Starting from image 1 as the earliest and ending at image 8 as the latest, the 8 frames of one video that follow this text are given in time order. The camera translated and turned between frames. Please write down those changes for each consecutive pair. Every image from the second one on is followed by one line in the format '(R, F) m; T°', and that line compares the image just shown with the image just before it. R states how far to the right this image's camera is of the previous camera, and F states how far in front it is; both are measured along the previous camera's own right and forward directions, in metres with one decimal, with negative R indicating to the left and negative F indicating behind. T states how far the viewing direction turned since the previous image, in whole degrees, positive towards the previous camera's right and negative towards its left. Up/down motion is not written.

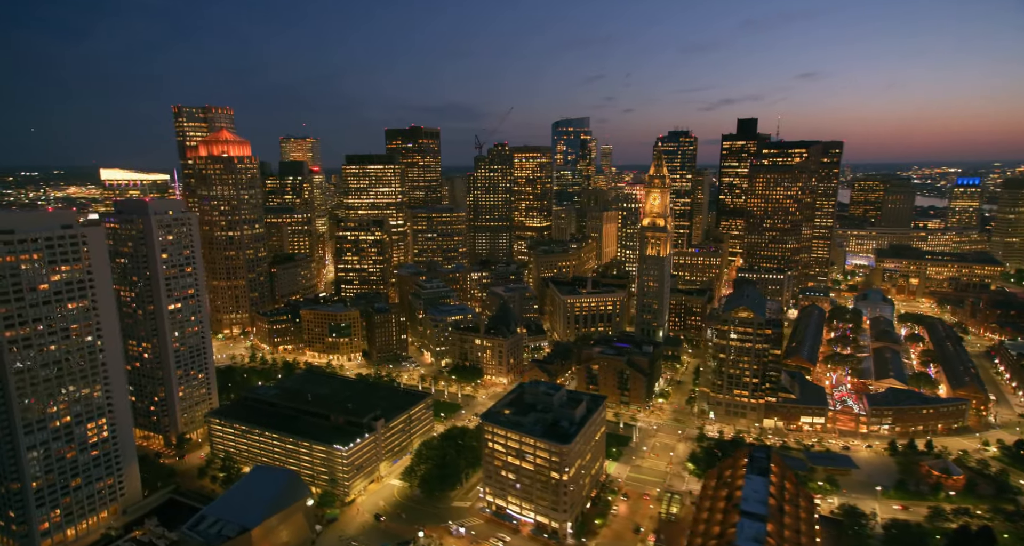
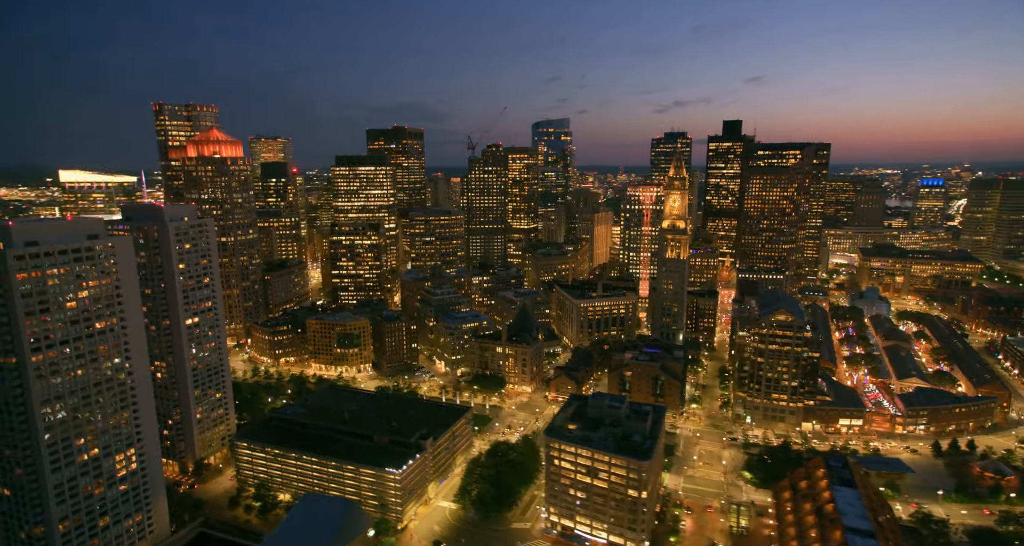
(-14.6, +4.9) m; +4°
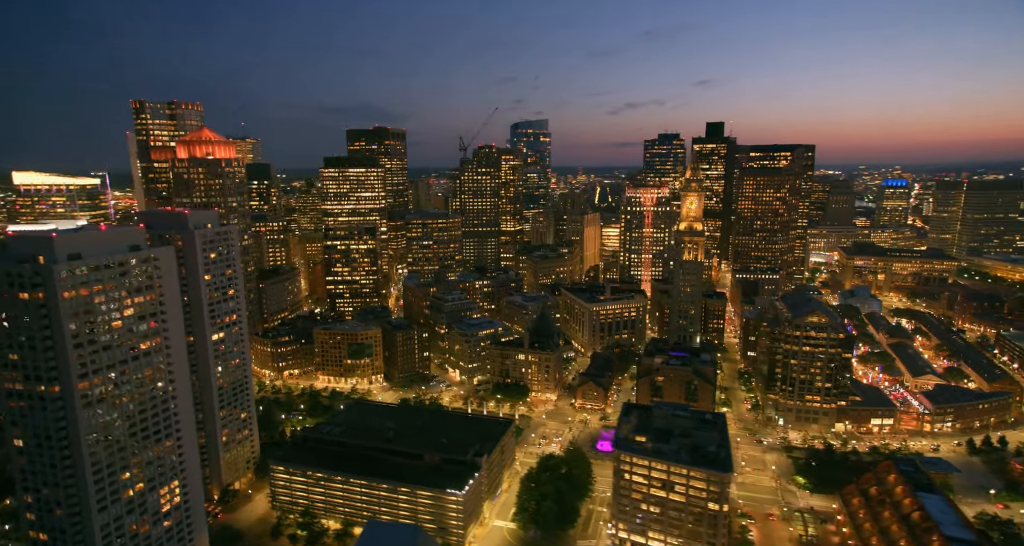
(-14.3, +4.2) m; +4°
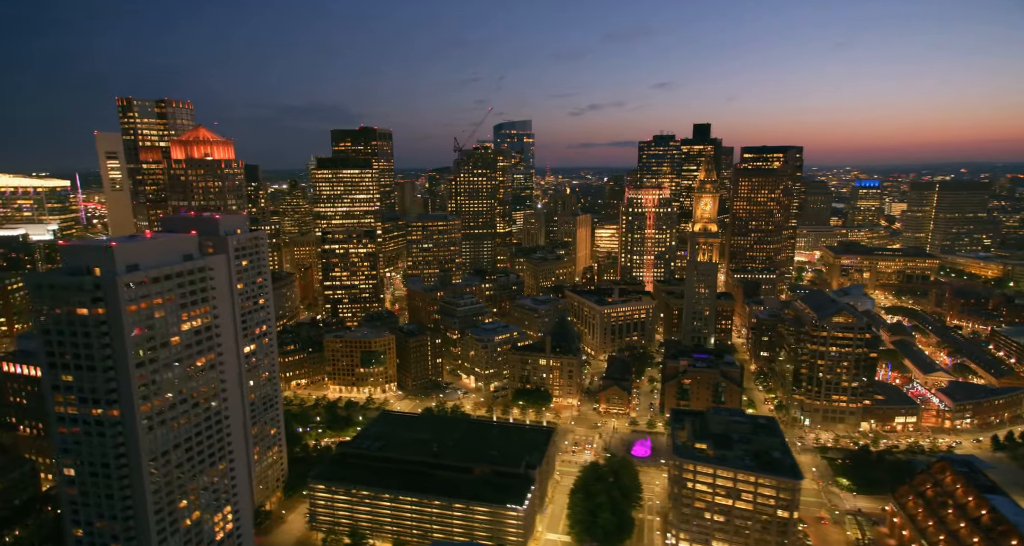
(-11.9, +3.0) m; +3°
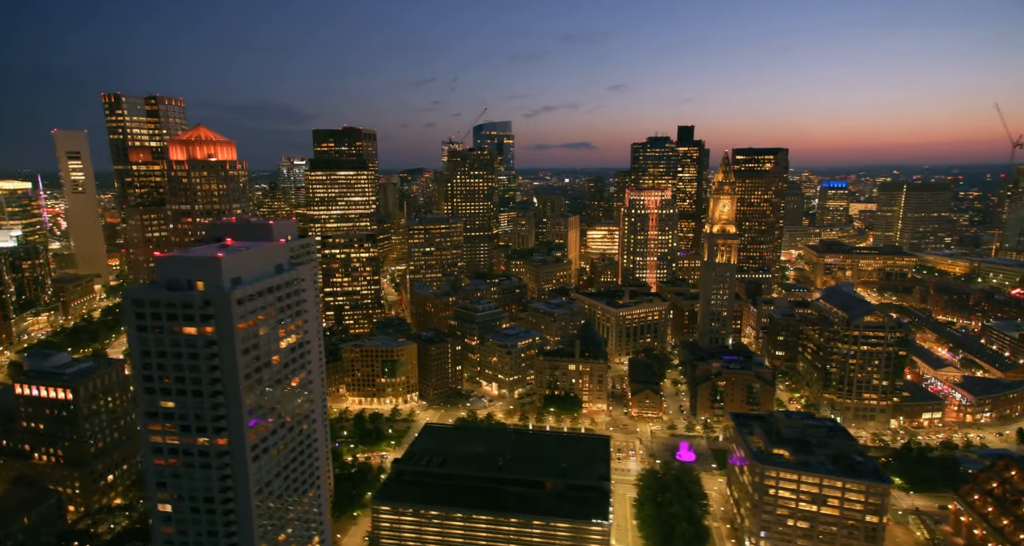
(-15.3, +3.4) m; +4°
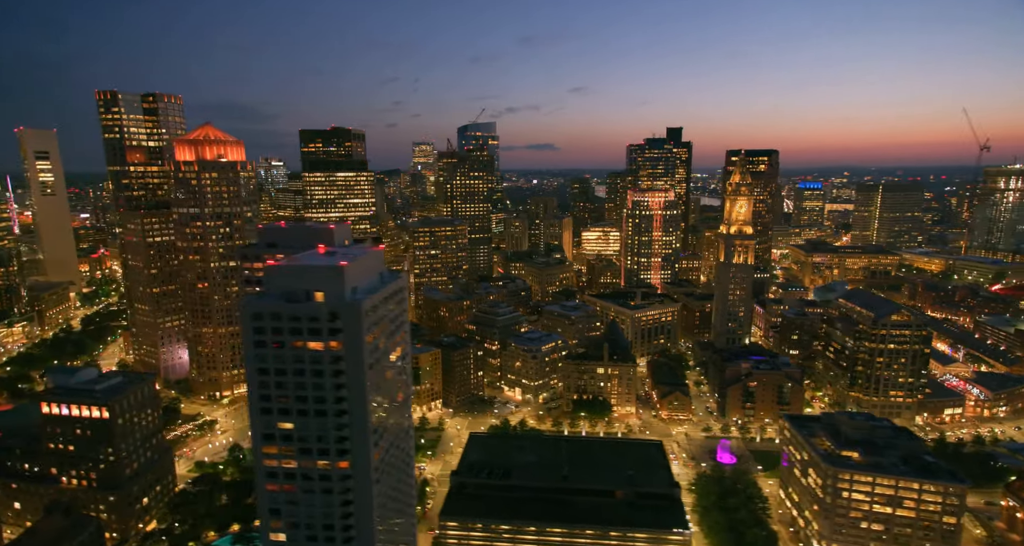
(-13.4, +2.6) m; +3°
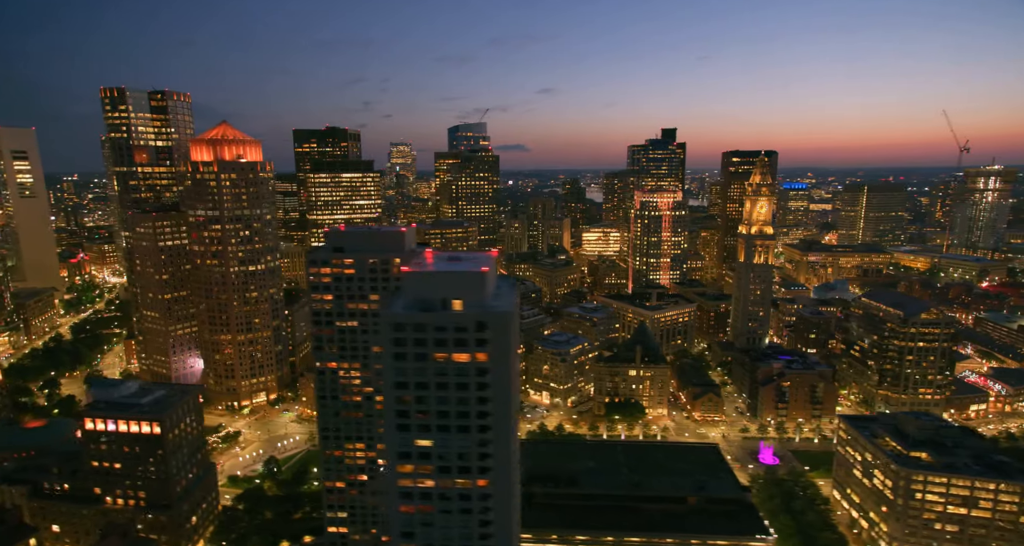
(-12.5, +2.2) m; +2°
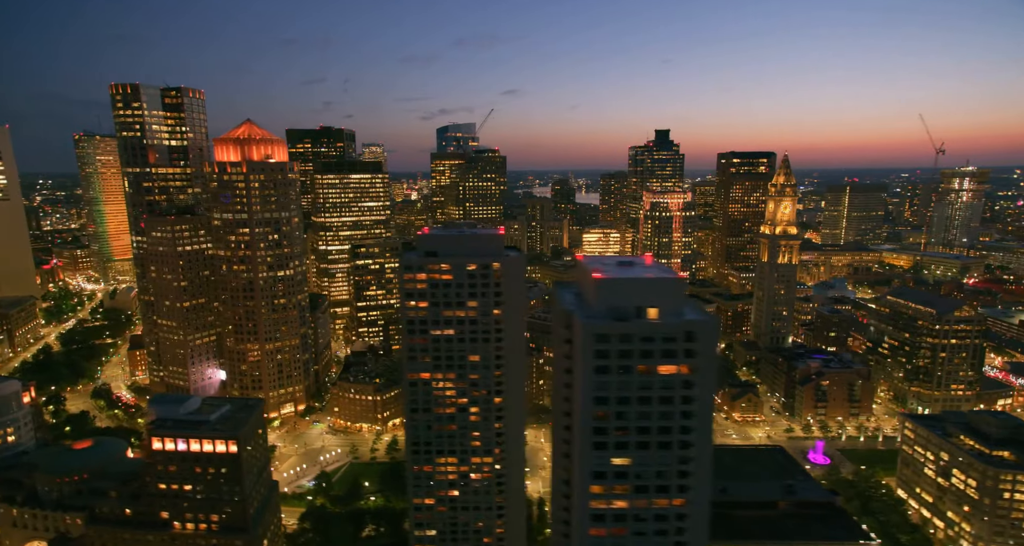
(-15.5, +2.8) m; +3°
